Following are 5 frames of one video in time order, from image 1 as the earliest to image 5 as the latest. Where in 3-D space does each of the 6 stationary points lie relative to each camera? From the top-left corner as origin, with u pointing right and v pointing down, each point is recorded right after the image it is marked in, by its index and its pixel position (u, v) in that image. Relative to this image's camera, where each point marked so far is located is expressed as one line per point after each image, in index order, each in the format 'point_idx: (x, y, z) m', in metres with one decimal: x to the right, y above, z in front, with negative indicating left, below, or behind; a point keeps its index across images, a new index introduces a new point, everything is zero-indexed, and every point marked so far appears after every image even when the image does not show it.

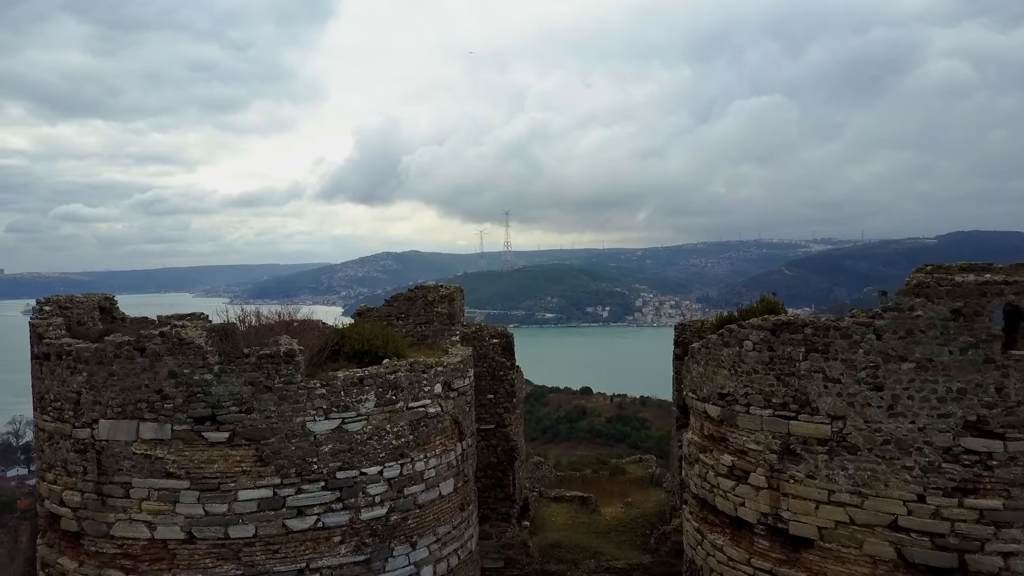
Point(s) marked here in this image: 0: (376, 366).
0: (-1.8, -1.0, +7.6) m
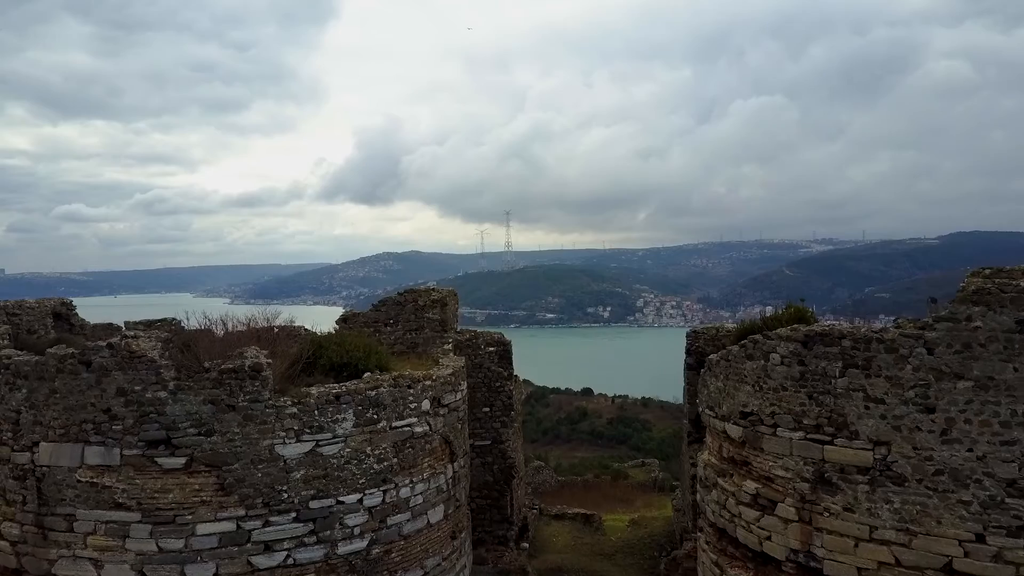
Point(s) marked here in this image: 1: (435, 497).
0: (-1.8, -1.1, +6.8) m
1: (-1.0, -2.6, +7.3) m
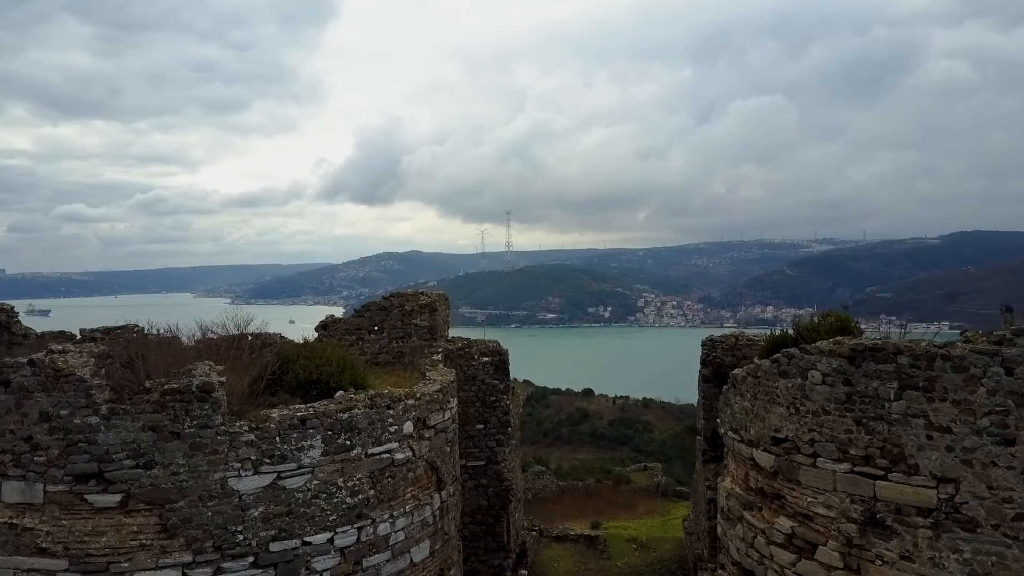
0: (-1.9, -1.2, +5.9) m
1: (-1.0, -2.7, +6.4) m
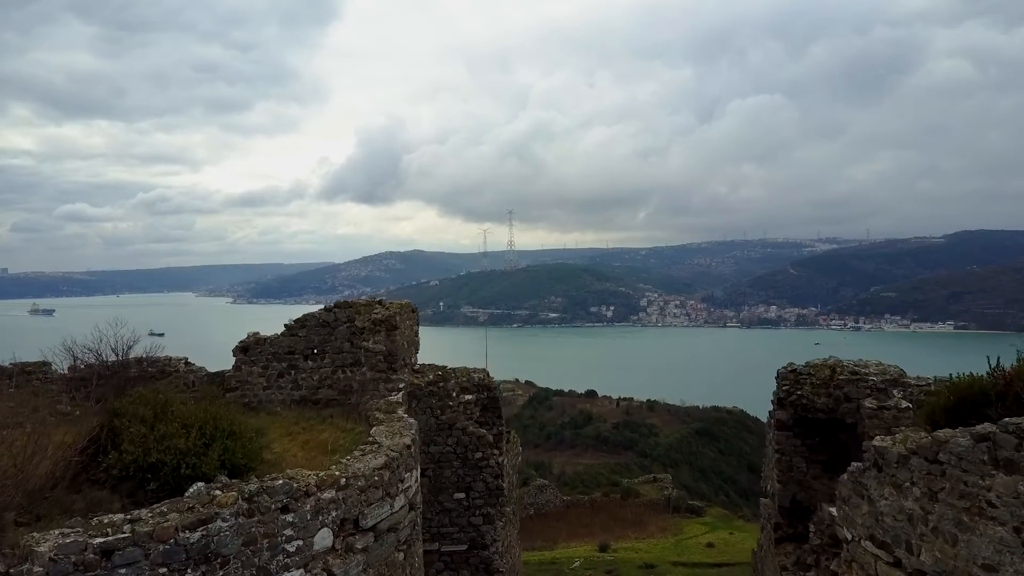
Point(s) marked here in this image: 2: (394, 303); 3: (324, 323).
0: (-2.0, -1.2, +3.3) m
1: (-1.1, -2.8, +3.8) m
2: (-1.3, -0.2, +6.5) m
3: (-2.0, -0.4, +6.2) m
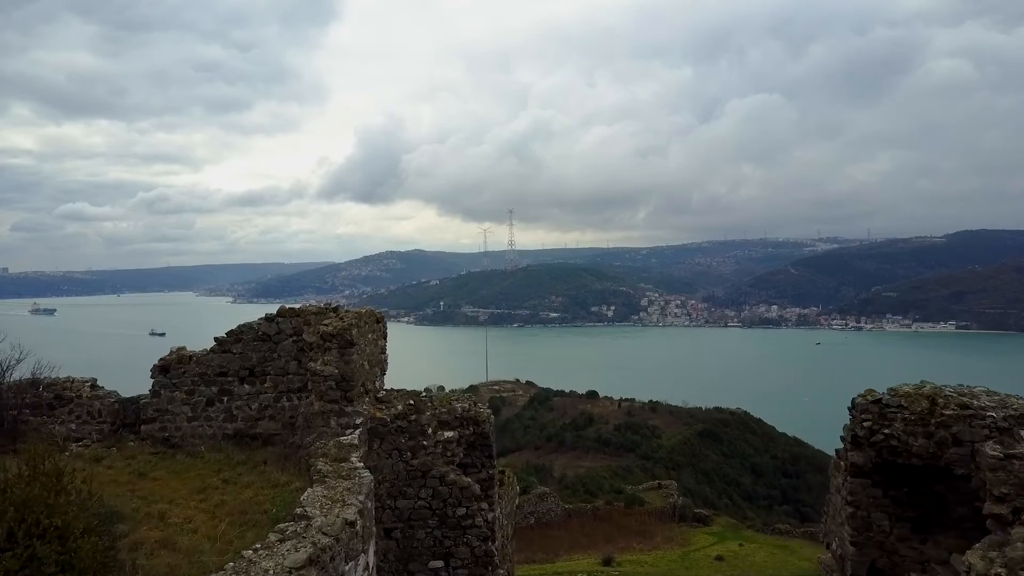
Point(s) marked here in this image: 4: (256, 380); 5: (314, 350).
0: (-2.0, -1.3, +1.9) m
1: (-1.2, -2.8, +2.4) m
2: (-1.4, -0.2, +5.0) m
3: (-2.1, -0.4, +4.8) m
4: (-2.1, -0.8, +4.8) m
5: (-1.6, -0.5, +4.7) m
